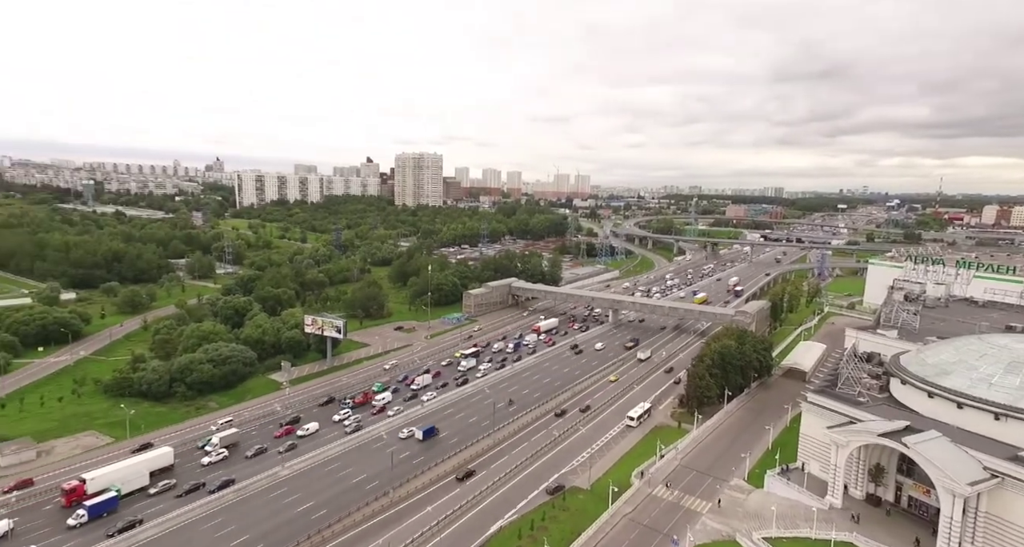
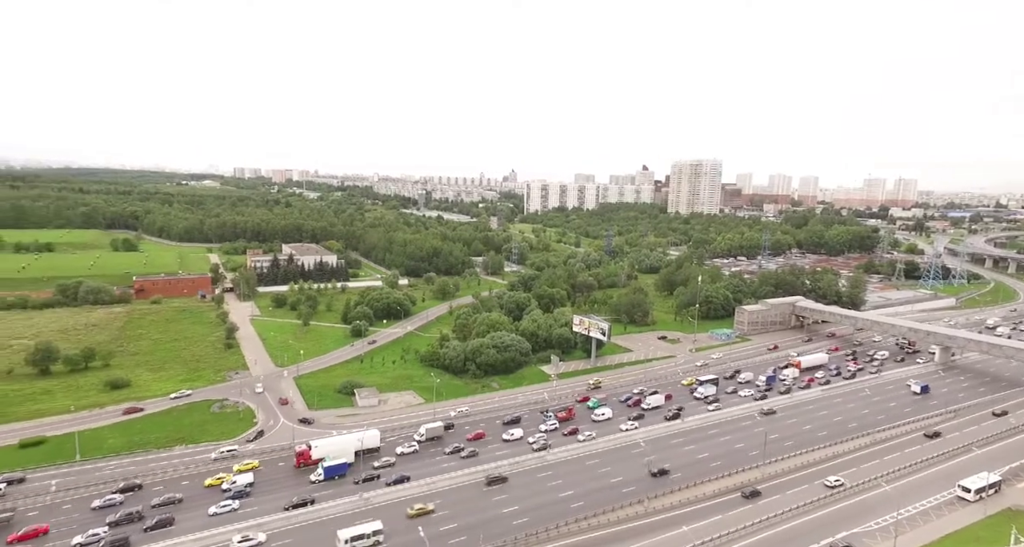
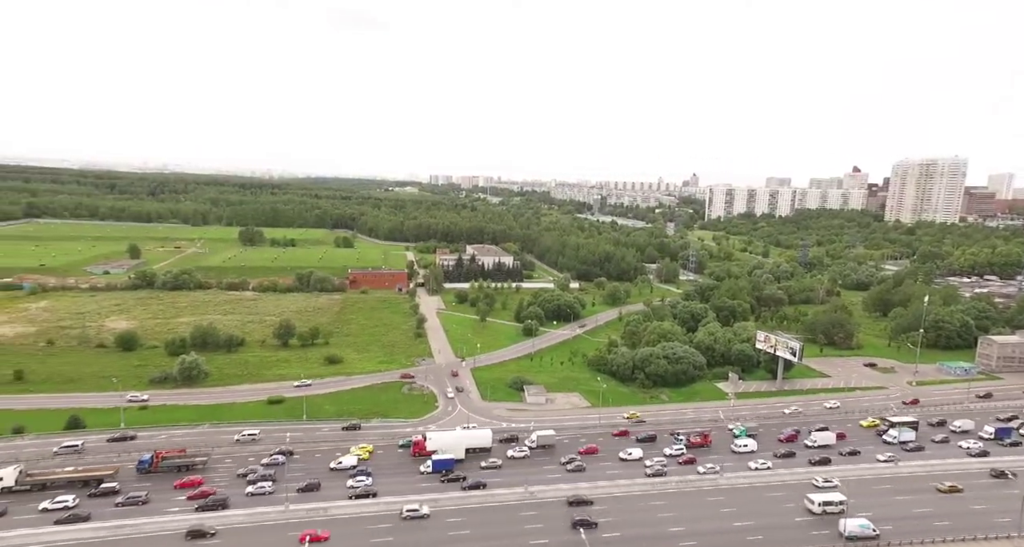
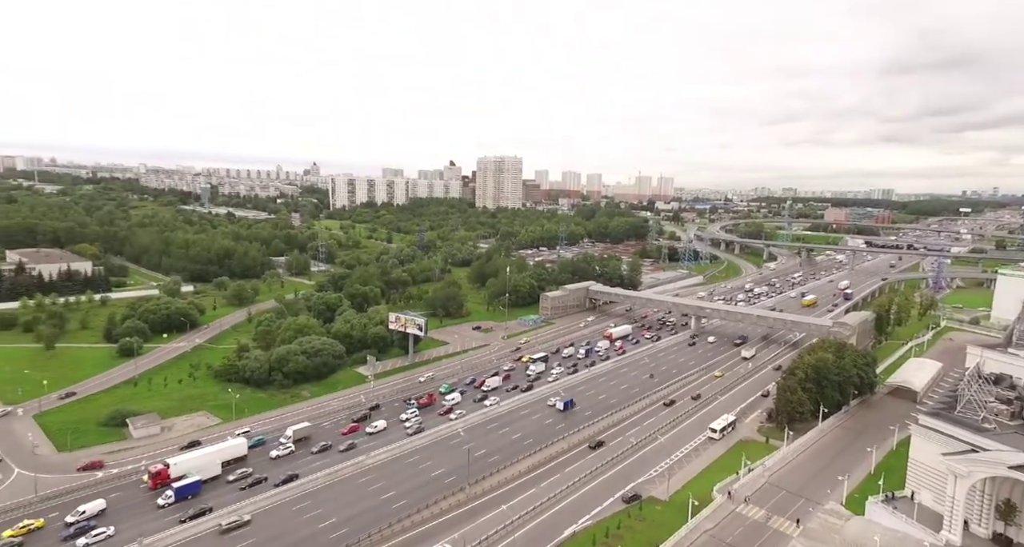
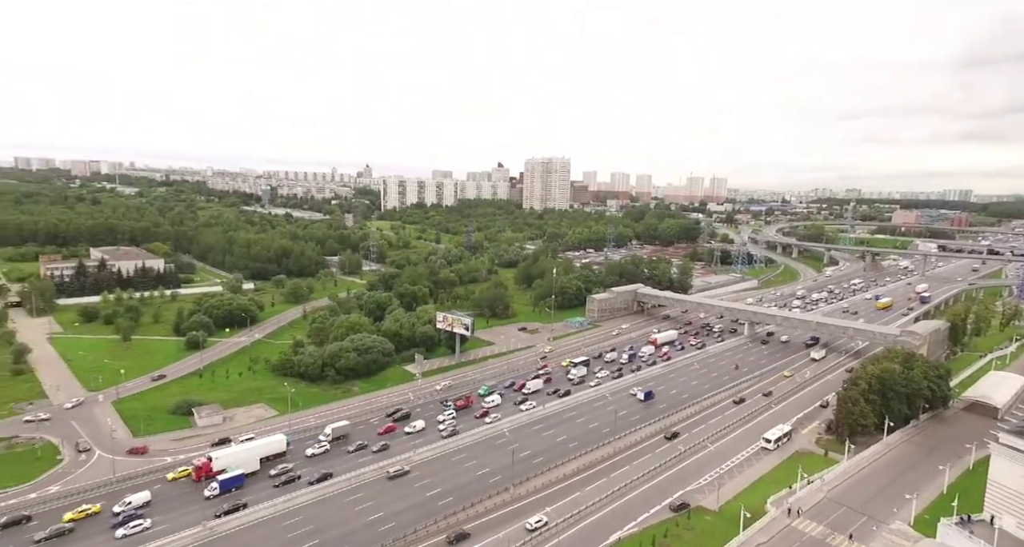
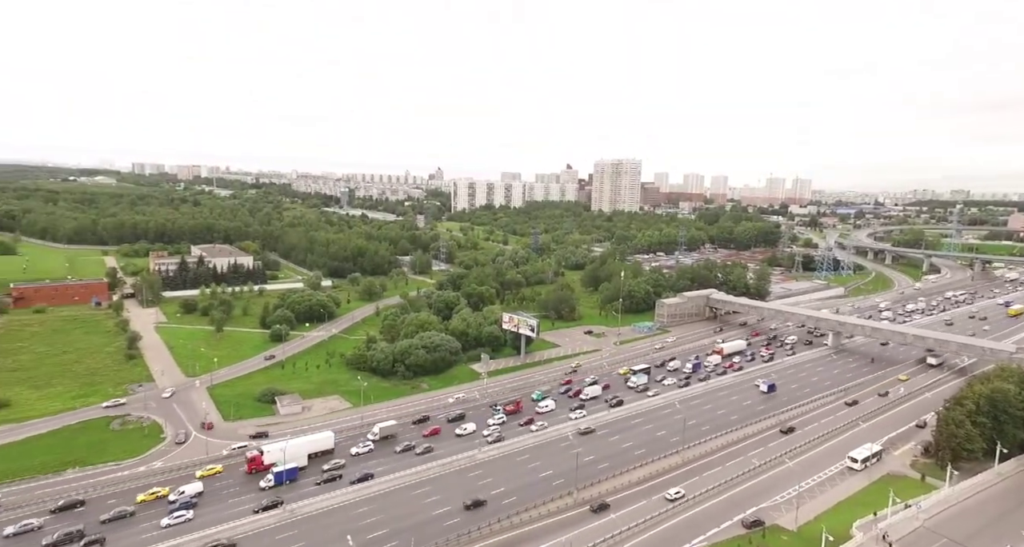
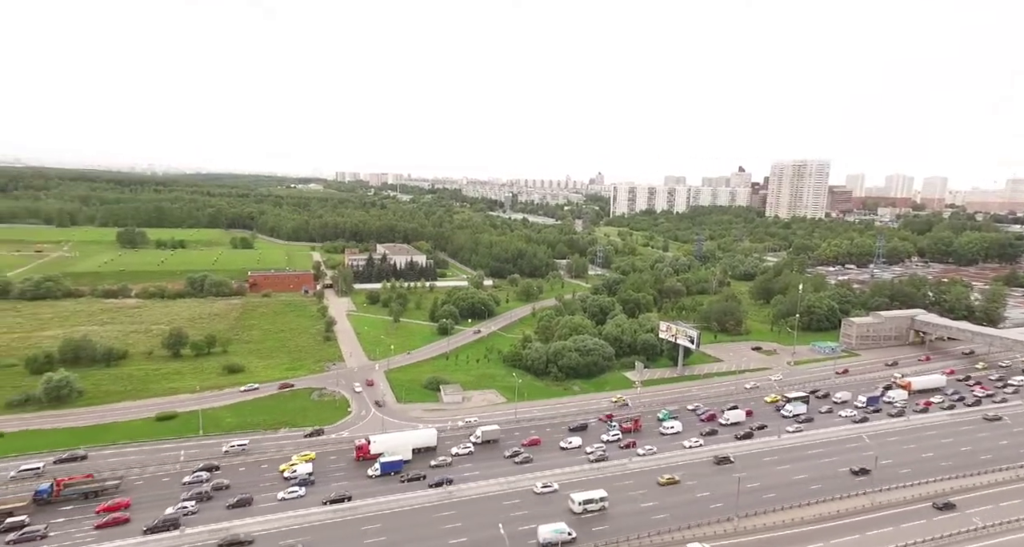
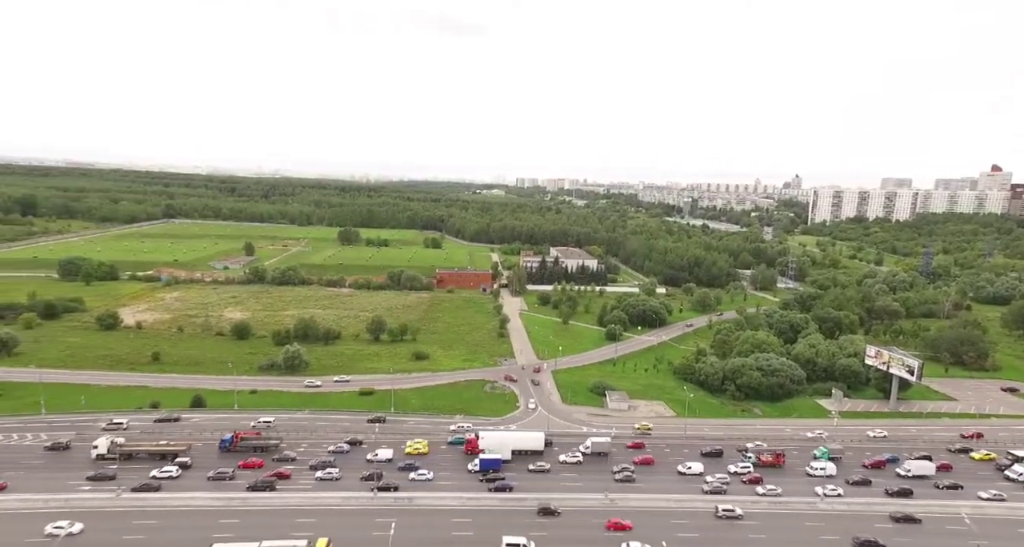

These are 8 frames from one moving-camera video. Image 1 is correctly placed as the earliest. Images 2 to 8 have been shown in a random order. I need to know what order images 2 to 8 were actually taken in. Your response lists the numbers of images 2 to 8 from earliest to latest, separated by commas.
4, 5, 6, 2, 7, 3, 8
